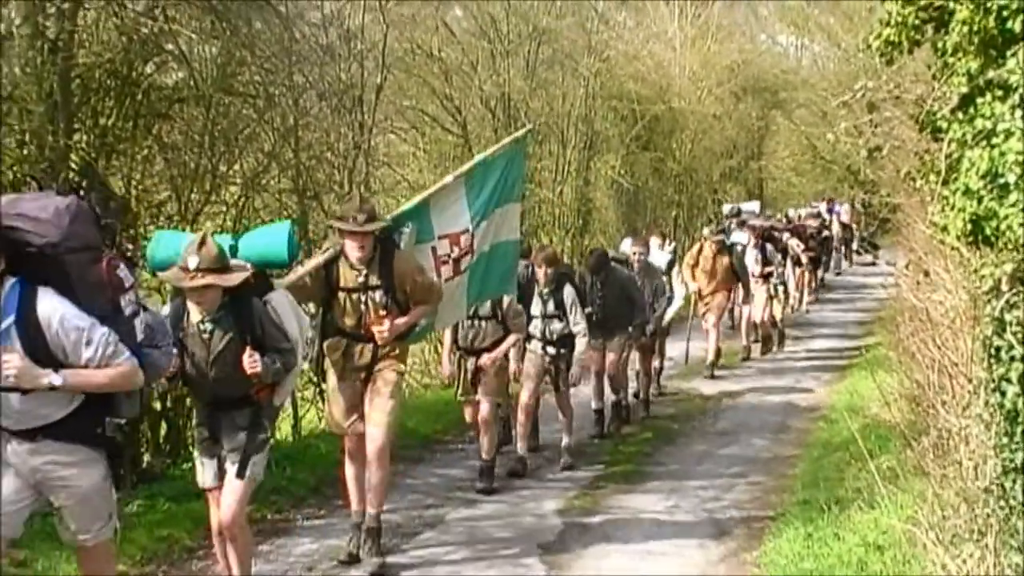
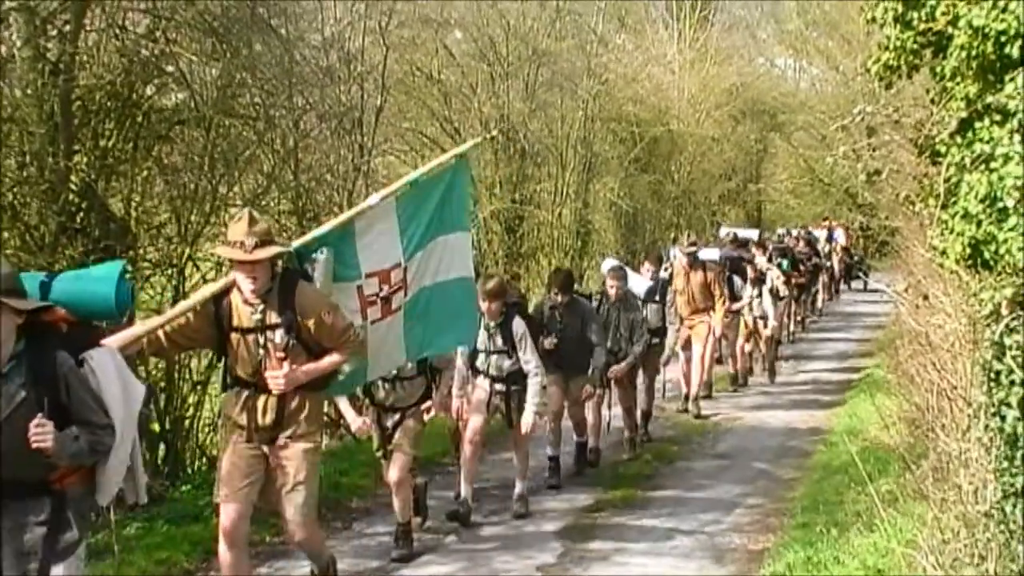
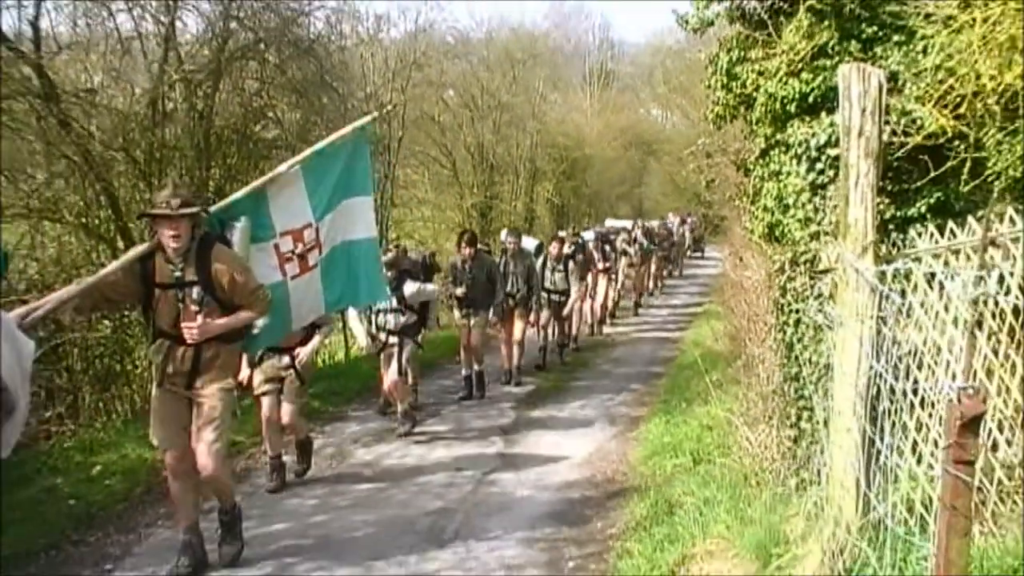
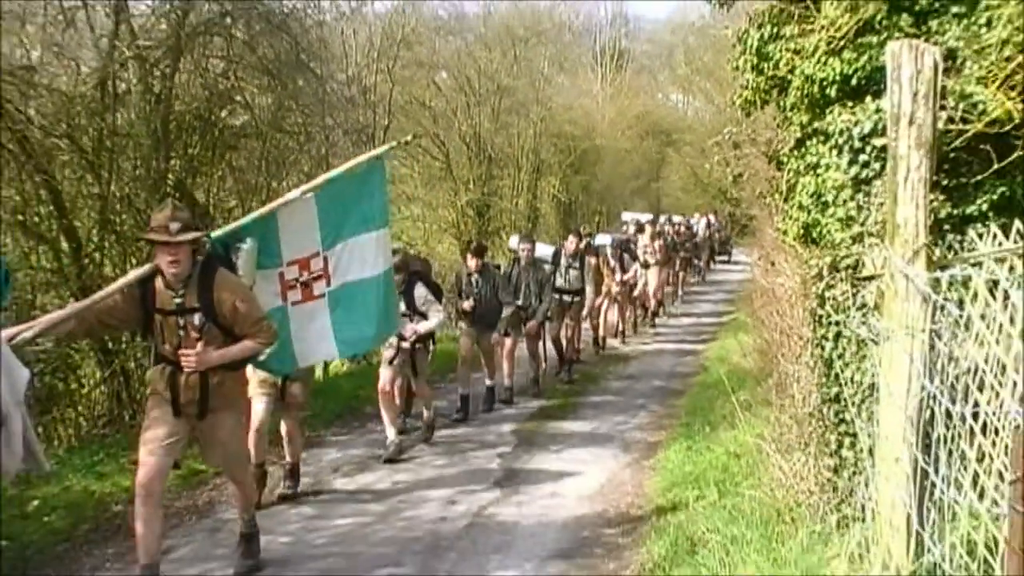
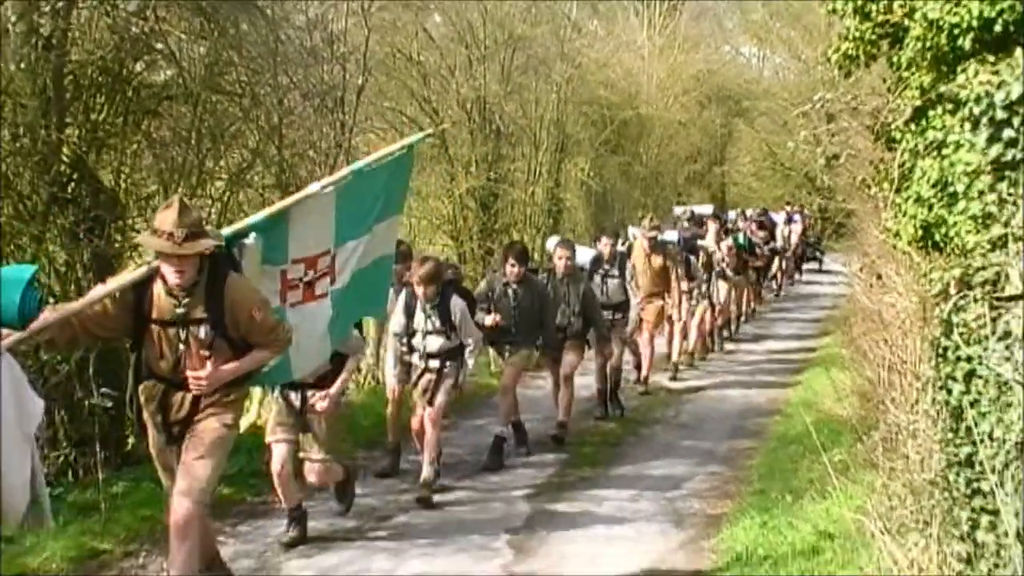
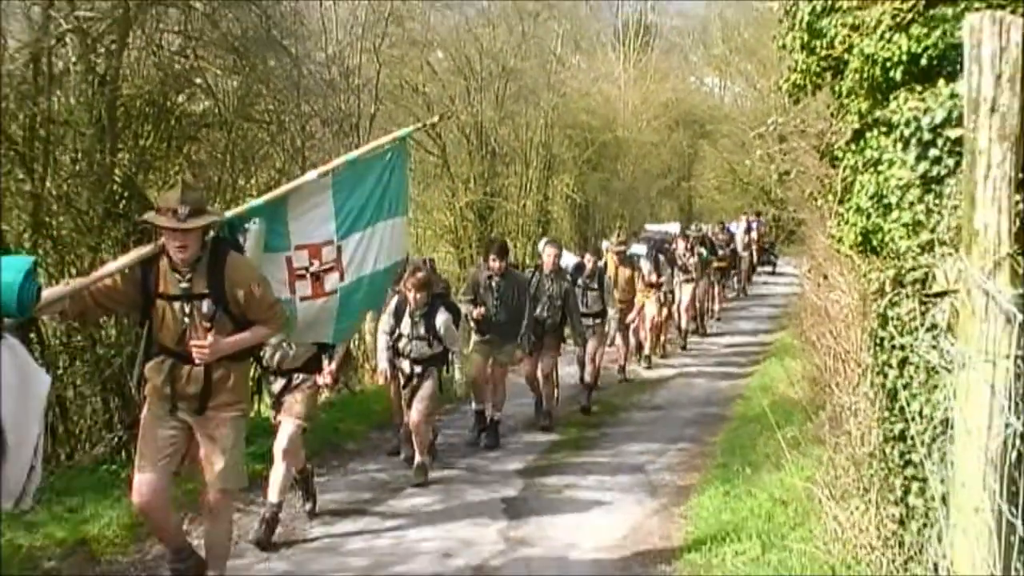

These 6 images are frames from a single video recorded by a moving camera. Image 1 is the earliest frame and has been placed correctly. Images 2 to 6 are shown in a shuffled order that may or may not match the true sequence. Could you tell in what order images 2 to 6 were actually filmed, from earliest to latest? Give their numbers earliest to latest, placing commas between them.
2, 5, 6, 4, 3
